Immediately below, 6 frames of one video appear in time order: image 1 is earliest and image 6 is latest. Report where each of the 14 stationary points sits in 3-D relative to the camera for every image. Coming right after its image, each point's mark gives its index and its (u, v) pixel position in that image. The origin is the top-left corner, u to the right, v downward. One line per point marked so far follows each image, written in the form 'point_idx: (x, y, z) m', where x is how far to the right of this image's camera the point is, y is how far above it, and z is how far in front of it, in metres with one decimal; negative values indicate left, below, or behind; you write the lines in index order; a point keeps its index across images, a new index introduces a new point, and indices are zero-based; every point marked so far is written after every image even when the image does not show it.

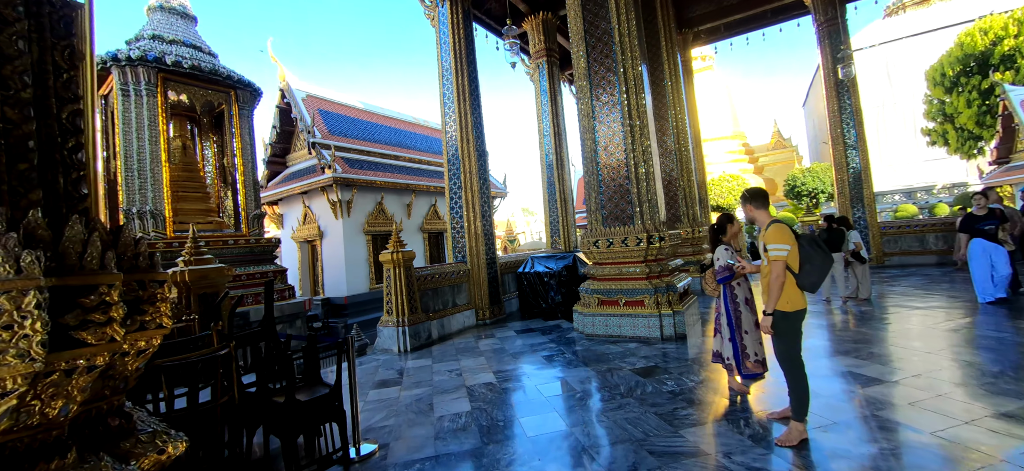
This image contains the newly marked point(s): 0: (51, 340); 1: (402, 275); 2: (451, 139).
0: (-1.1, -0.2, +1.1) m
1: (-1.3, -0.5, +5.6) m
2: (-0.9, +1.4, +6.9) m
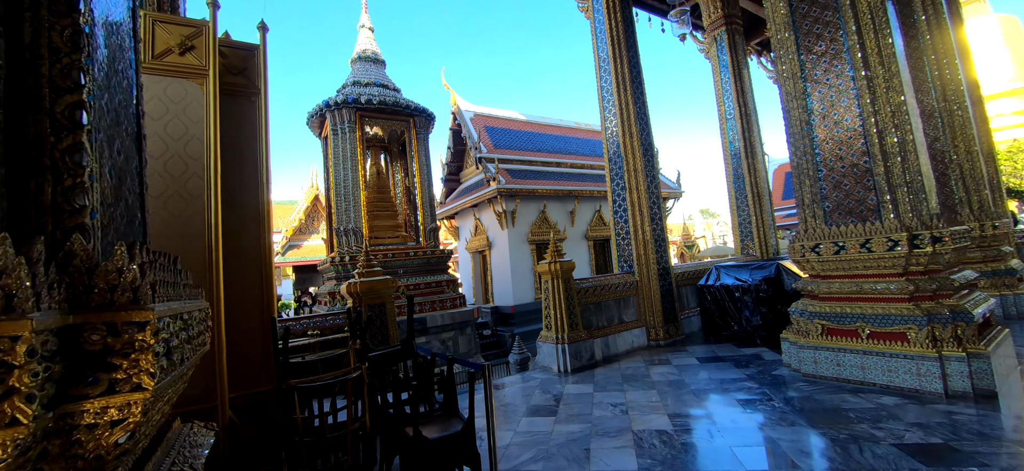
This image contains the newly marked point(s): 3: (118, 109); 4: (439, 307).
0: (-0.9, -0.3, +0.7) m
1: (+0.5, -0.6, +5.0) m
2: (+1.3, +1.3, +6.1) m
3: (-1.3, +0.4, +1.4) m
4: (-1.2, -1.1, +7.2) m
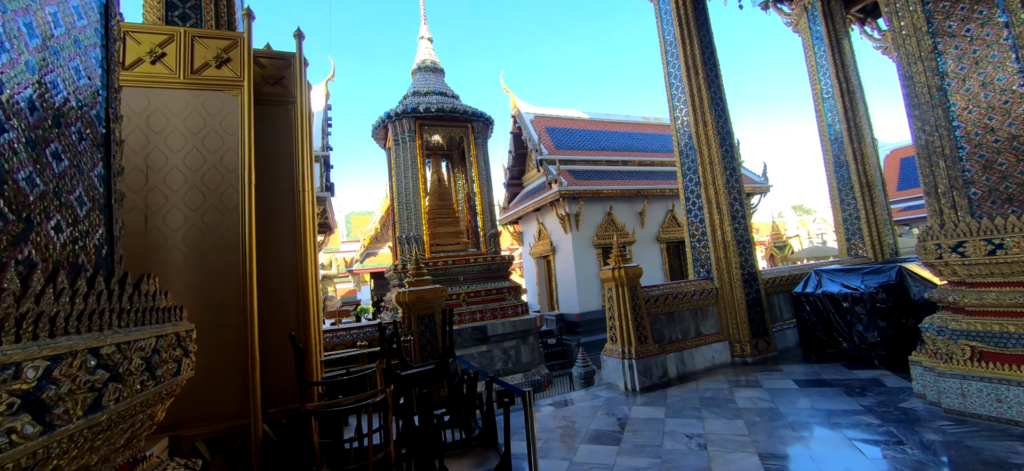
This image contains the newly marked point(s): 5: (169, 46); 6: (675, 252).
0: (-1.0, -0.3, +0.5) m
1: (+1.1, -0.6, +4.5) m
2: (+2.1, +1.3, +5.4) m
3: (-1.2, +0.4, +1.3) m
4: (-0.2, -1.2, +6.9) m
5: (-1.9, +1.0, +2.7) m
6: (+3.3, -0.3, +9.2) m
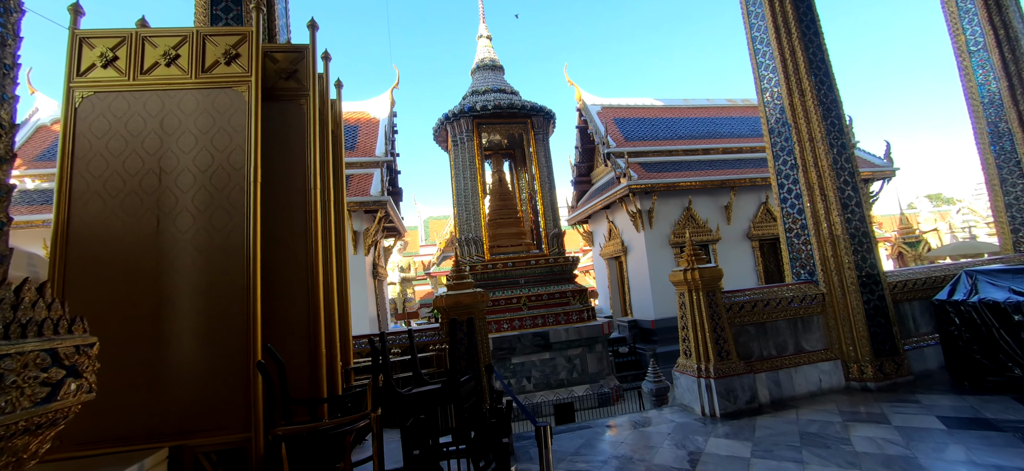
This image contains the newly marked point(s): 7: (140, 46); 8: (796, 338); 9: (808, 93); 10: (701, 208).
0: (-1.3, -0.3, +0.2) m
1: (+1.6, -0.5, +3.7) m
2: (+2.6, +1.4, +4.5) m
3: (-1.4, +0.4, +1.0) m
4: (+0.7, -1.2, +6.3) m
5: (-1.8, +1.0, +2.5) m
6: (+4.6, -0.3, +8.0) m
7: (-2.0, +1.0, +2.5) m
8: (+2.4, -0.9, +3.9) m
9: (+2.8, +1.3, +4.2) m
10: (+3.2, +0.5, +7.6) m
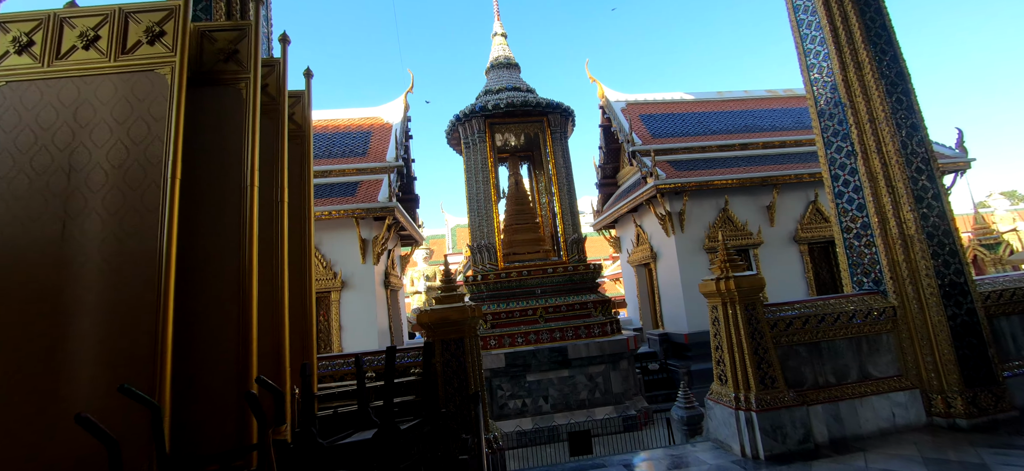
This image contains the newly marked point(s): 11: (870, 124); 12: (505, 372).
0: (-1.6, -0.3, -0.2) m
1: (+1.5, -0.6, +3.1) m
2: (+2.6, +1.4, +3.8) m
3: (-1.6, +0.4, +0.6) m
4: (+0.9, -1.2, +5.7) m
5: (-1.9, +1.0, +2.2) m
6: (+4.9, -0.3, +7.1) m
7: (-2.1, +1.0, +2.2) m
8: (+2.4, -0.9, +3.2) m
9: (+2.8, +1.3, +3.5) m
10: (+3.5, +0.4, +6.8) m
11: (+2.7, +0.9, +3.5) m
12: (-0.1, -1.6, +5.4) m
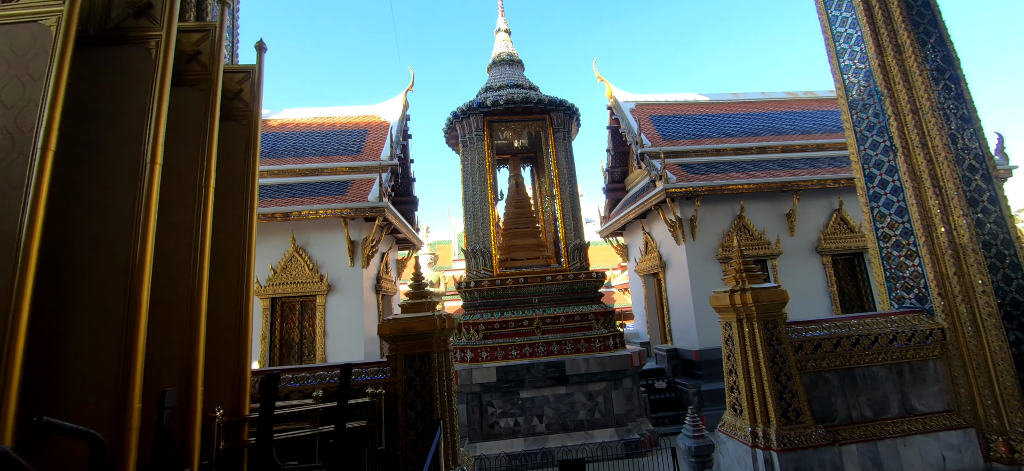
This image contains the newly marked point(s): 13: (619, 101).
0: (-1.8, -0.2, -0.6) m
1: (+1.4, -0.6, +2.6) m
2: (+2.5, +1.3, +3.3) m
3: (-1.8, +0.4, +0.2) m
4: (+0.8, -1.3, +5.3) m
5: (-2.1, +1.1, +1.8) m
6: (+4.8, -0.5, +6.5) m
7: (-2.3, +1.0, +1.8) m
8: (+2.3, -0.9, +2.7) m
9: (+2.7, +1.3, +3.1) m
10: (+3.4, +0.3, +6.3) m
11: (+2.6, +0.8, +3.0) m
12: (-0.2, -1.7, +4.9) m
13: (+1.8, +2.3, +7.6) m
